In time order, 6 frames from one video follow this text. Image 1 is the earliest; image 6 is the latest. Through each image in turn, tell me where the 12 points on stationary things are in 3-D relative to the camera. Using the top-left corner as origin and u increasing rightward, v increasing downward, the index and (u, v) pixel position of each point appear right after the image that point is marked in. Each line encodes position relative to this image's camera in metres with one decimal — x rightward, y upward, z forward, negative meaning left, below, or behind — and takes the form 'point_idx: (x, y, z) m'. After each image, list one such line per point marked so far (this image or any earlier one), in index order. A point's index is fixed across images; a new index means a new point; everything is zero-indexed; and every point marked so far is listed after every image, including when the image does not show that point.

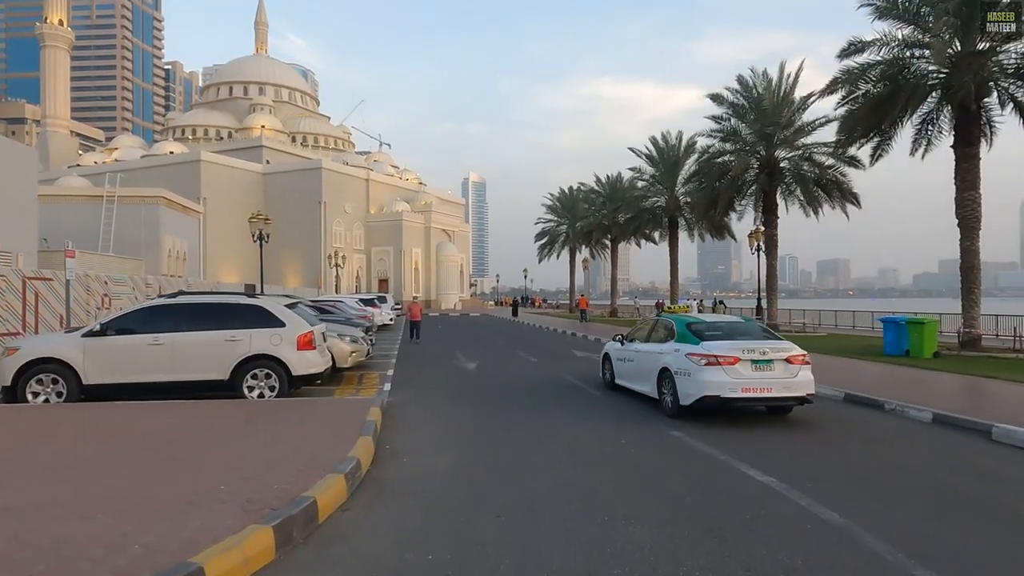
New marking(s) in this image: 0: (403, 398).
0: (-2.0, -2.0, +11.8) m
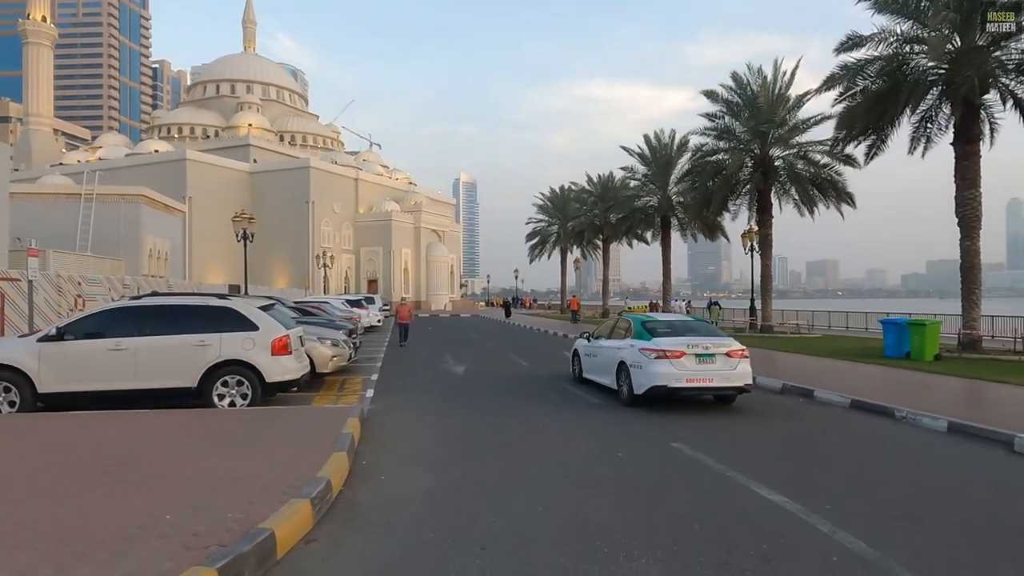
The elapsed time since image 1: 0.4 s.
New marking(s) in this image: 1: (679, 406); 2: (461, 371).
0: (-2.1, -2.0, +11.1) m
1: (+3.0, -2.1, +11.8) m
2: (-1.3, -2.0, +16.1) m
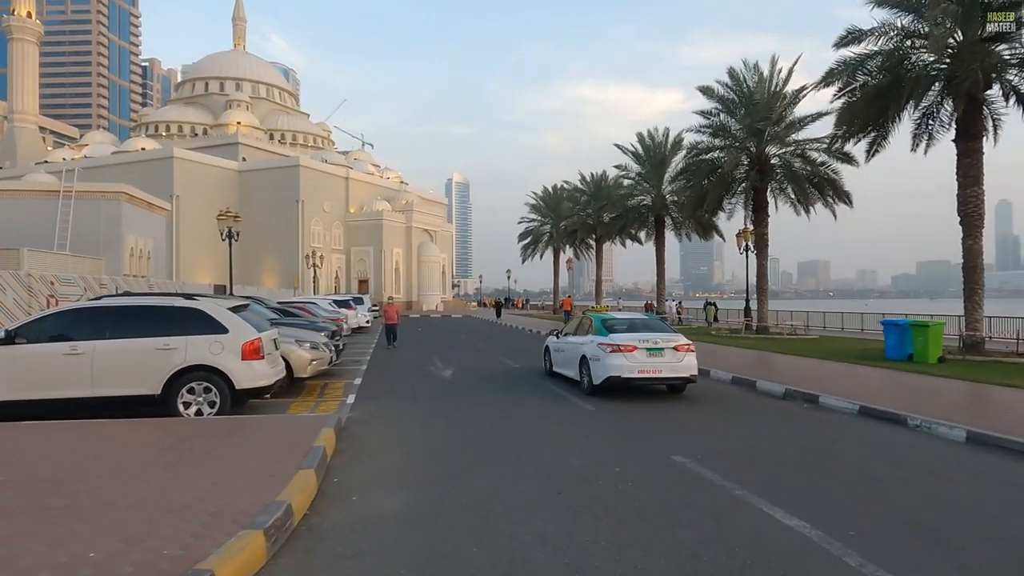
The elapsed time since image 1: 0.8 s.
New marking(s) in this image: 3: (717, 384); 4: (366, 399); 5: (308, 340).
0: (-2.3, -2.0, +10.4) m
1: (+2.8, -2.1, +11.2) m
2: (-1.5, -2.0, +15.5) m
3: (+4.3, -2.0, +14.0) m
4: (-2.6, -2.0, +12.0) m
5: (-3.8, -1.0, +12.2) m
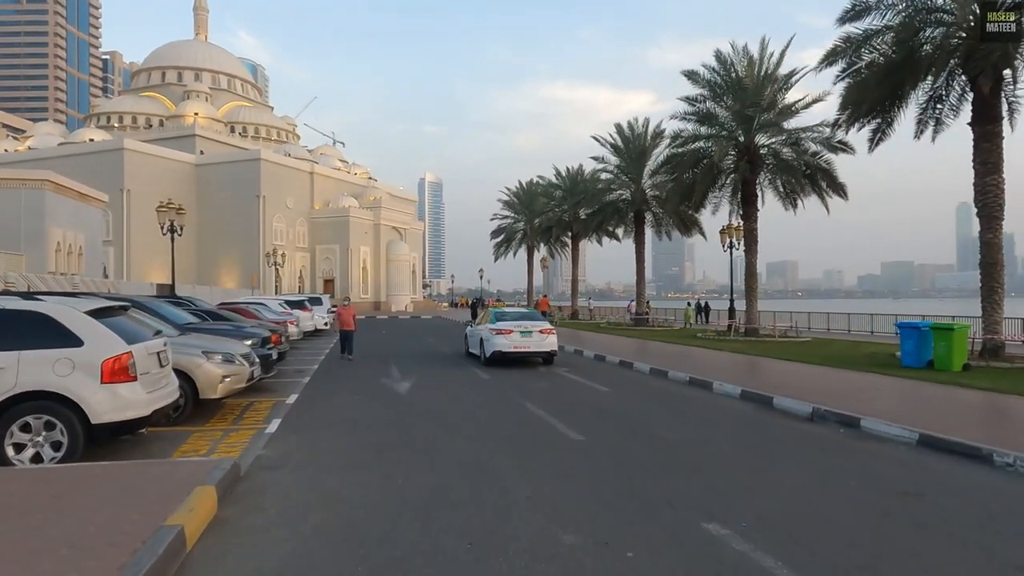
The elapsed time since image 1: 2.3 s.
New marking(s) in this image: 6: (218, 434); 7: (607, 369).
0: (-2.7, -1.9, +8.0) m
1: (+2.3, -2.0, +8.9) m
2: (-2.1, -2.0, +13.0) m
3: (+3.7, -2.0, +11.8) m
4: (-3.1, -2.0, +9.5) m
5: (-4.2, -0.9, +9.7) m
6: (-3.9, -1.9, +8.6) m
7: (+2.4, -2.1, +17.0) m
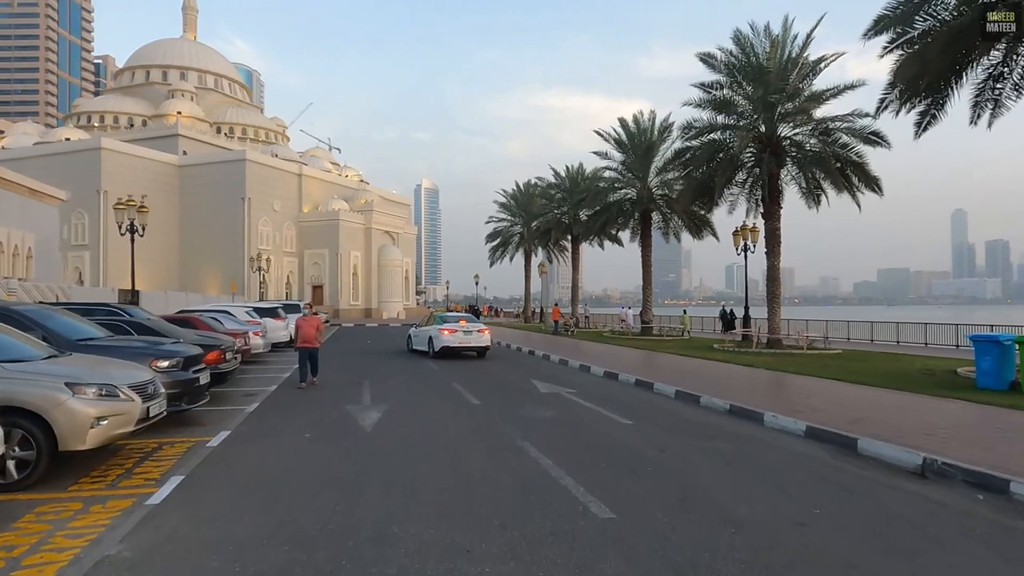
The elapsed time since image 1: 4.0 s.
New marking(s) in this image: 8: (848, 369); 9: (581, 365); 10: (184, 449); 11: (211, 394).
0: (-2.8, -2.0, +5.2) m
1: (+2.3, -2.1, +6.1) m
2: (-2.2, -2.1, +10.3) m
3: (+3.7, -2.1, +9.0) m
4: (-3.2, -2.0, +6.7) m
5: (-4.3, -1.0, +6.9) m
6: (-3.9, -1.9, +5.8) m
7: (+2.3, -2.2, +14.2) m
8: (+9.4, -2.3, +18.5) m
9: (+2.0, -2.3, +19.7) m
10: (-4.1, -2.0, +8.3) m
11: (-5.9, -2.1, +12.9) m
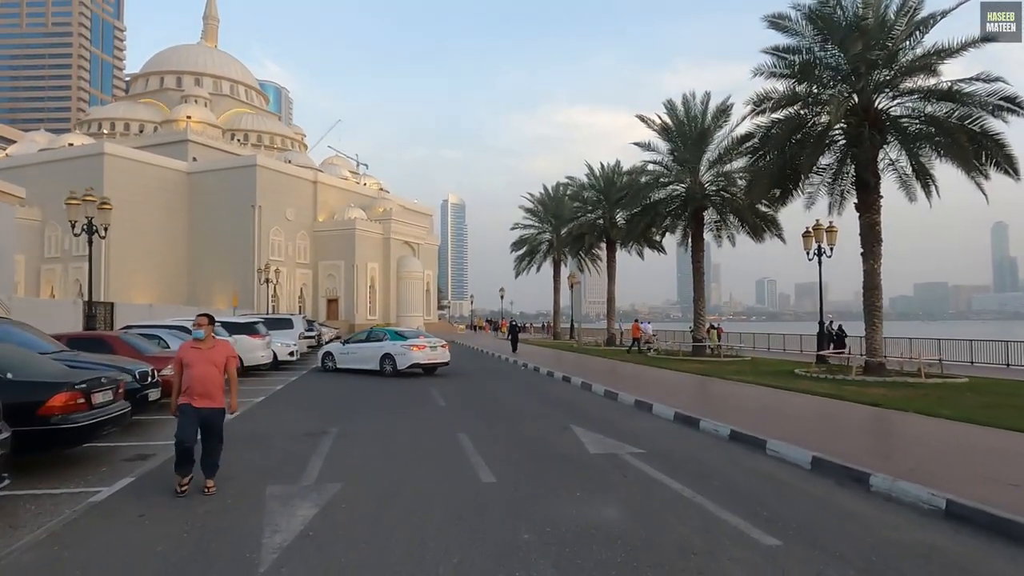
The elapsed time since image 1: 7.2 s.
0: (-2.6, -1.8, +0.5) m
1: (+2.4, -1.9, +1.3) m
2: (-1.8, -2.1, +5.5) m
3: (+4.0, -2.0, +4.1) m
4: (-3.0, -1.9, +2.1) m
5: (-4.1, -0.9, +2.3) m
6: (-3.7, -1.8, +1.2) m
7: (+2.8, -2.3, +9.3) m
8: (+10.0, -2.4, +13.3) m
9: (+2.7, -2.5, +14.8) m
10: (-3.9, -1.9, +3.7) m
11: (-5.5, -2.1, +8.3) m
